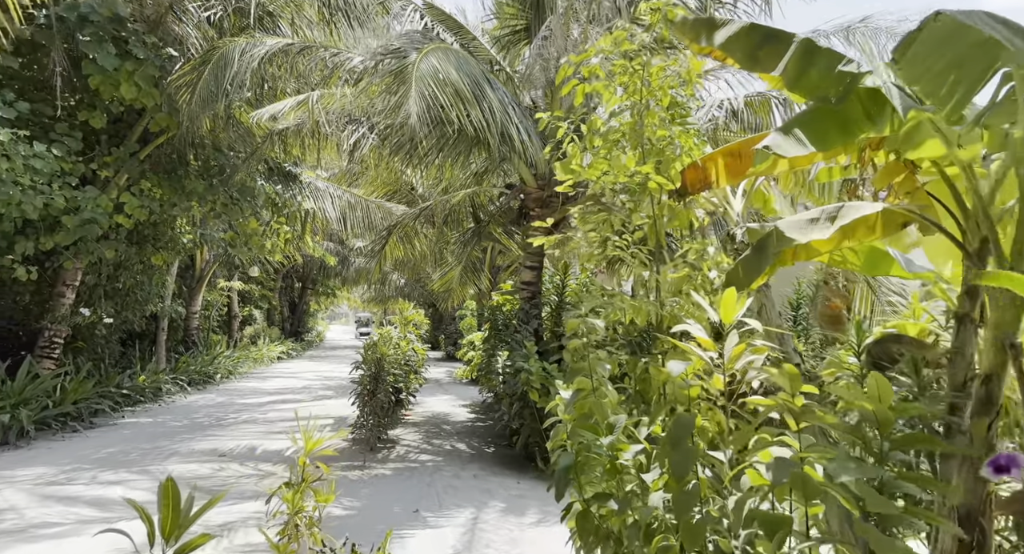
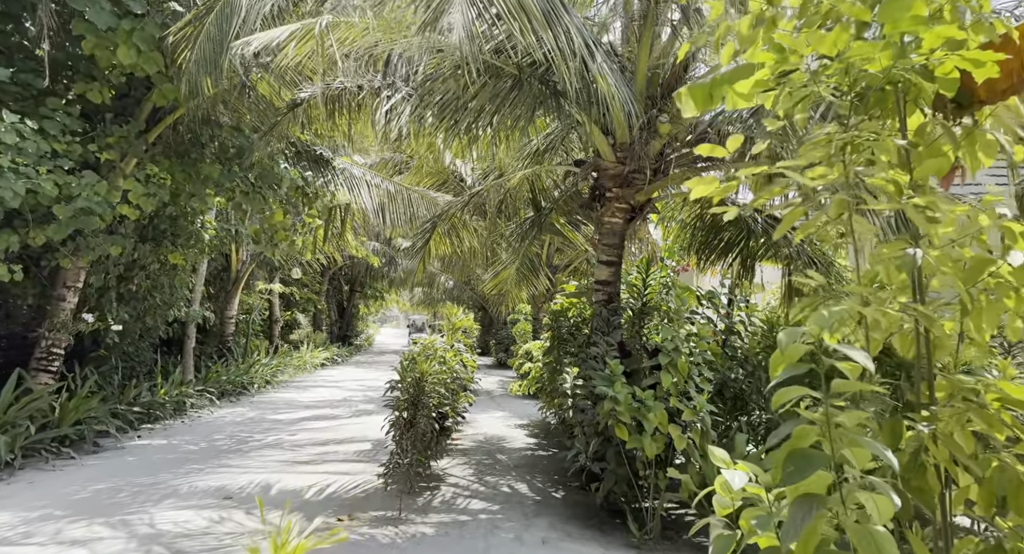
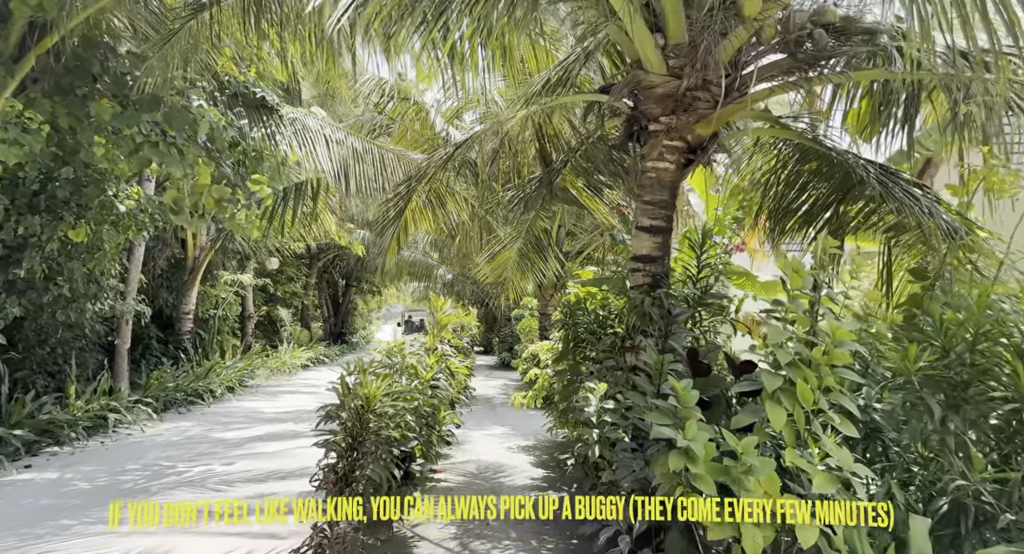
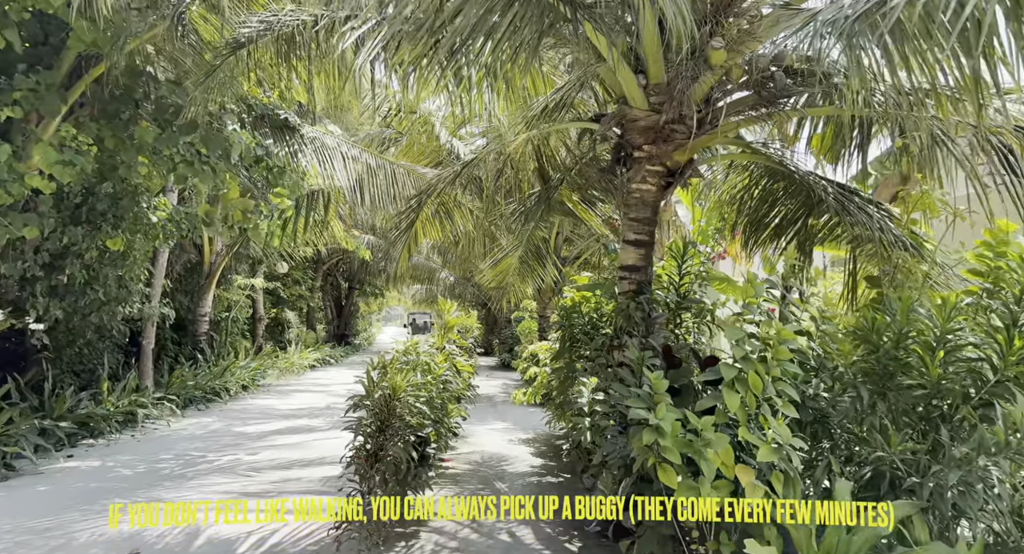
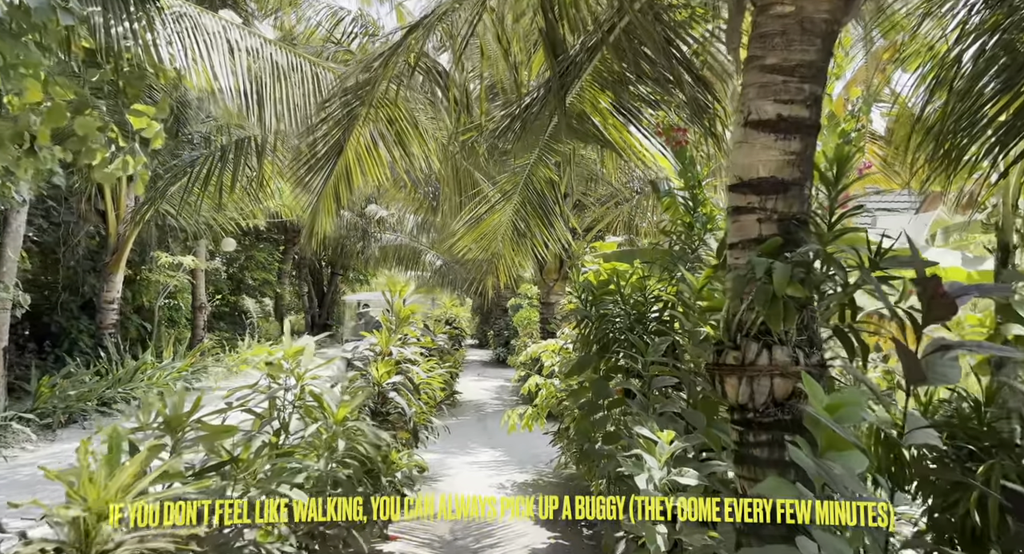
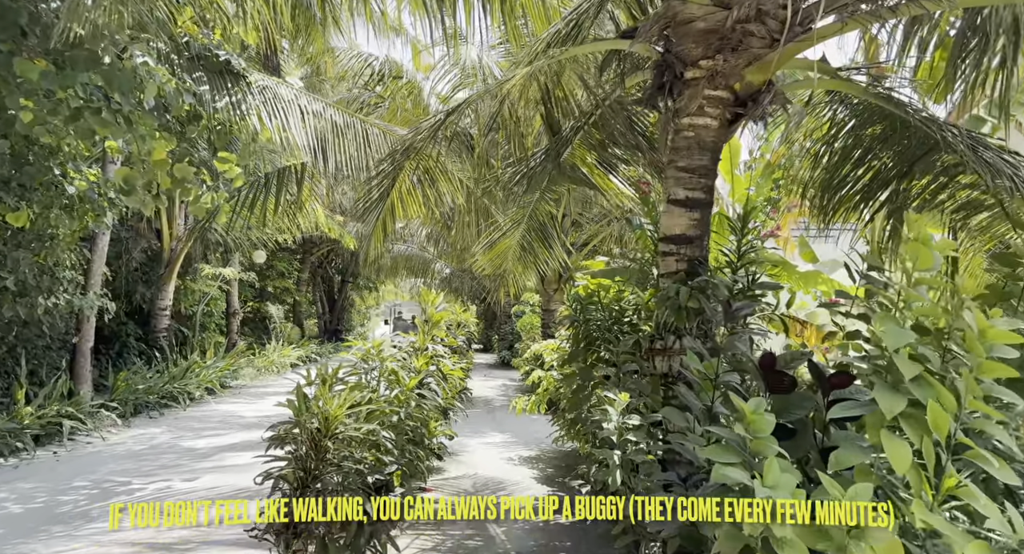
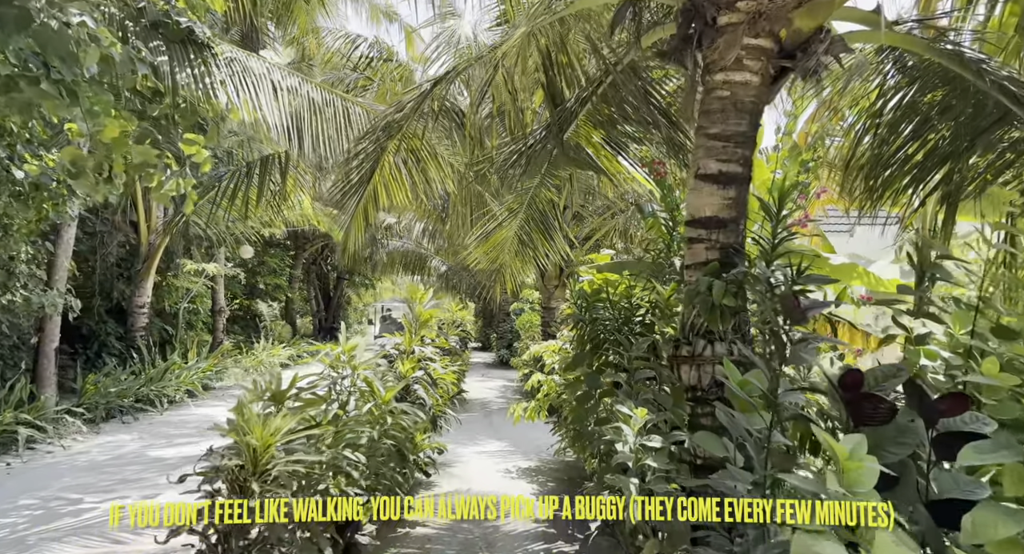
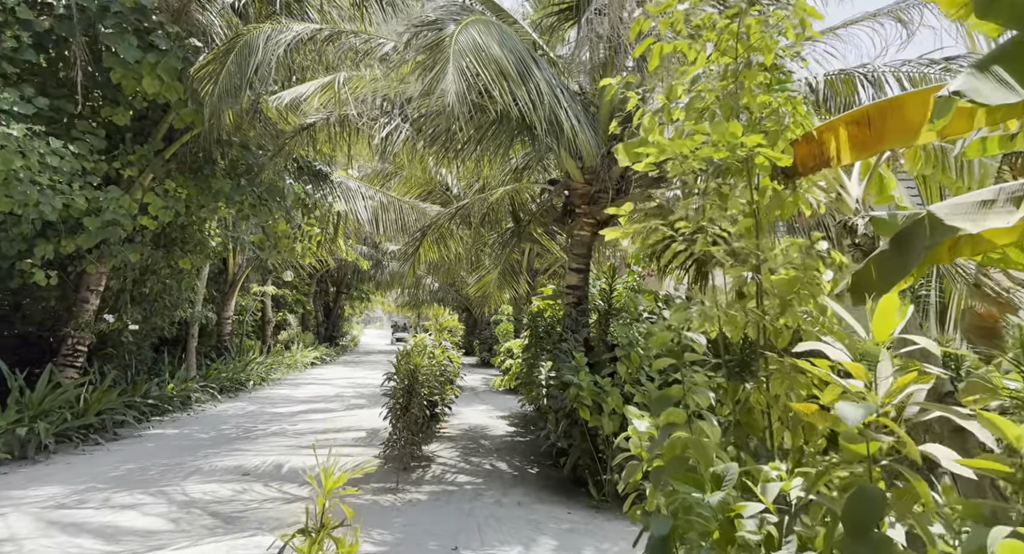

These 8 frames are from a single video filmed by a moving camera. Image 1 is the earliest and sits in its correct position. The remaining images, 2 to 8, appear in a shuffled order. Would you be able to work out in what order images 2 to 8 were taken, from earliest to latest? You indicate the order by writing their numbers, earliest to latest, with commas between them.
8, 2, 4, 3, 6, 7, 5
